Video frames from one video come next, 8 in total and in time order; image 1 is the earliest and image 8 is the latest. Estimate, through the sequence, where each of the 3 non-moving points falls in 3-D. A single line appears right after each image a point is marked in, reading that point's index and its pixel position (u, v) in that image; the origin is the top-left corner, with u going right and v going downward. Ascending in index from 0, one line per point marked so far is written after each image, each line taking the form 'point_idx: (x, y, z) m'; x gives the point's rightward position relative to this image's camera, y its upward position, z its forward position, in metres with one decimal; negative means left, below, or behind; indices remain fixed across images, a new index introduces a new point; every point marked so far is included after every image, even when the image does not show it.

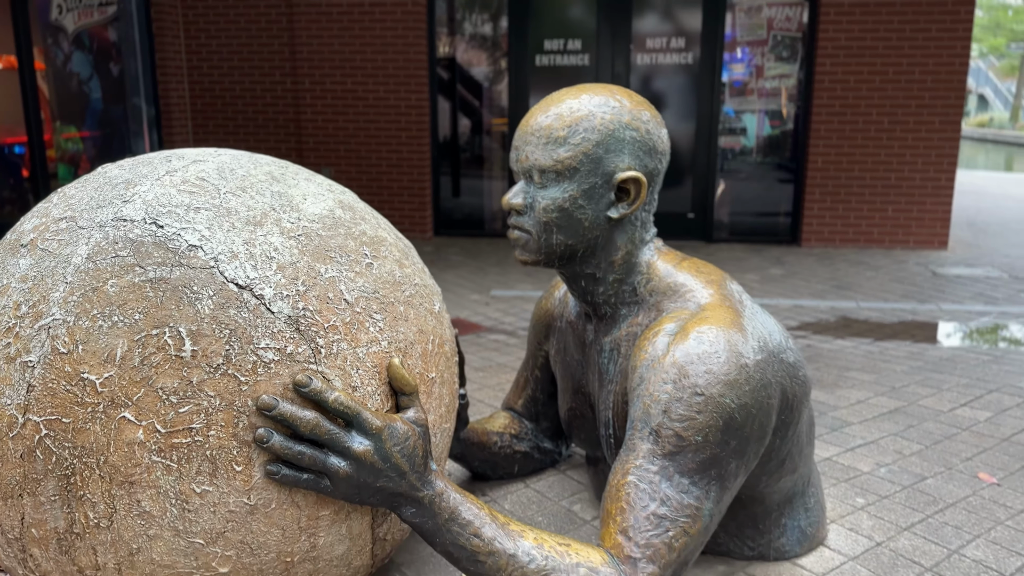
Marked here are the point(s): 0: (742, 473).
0: (+0.6, -0.5, +2.2) m
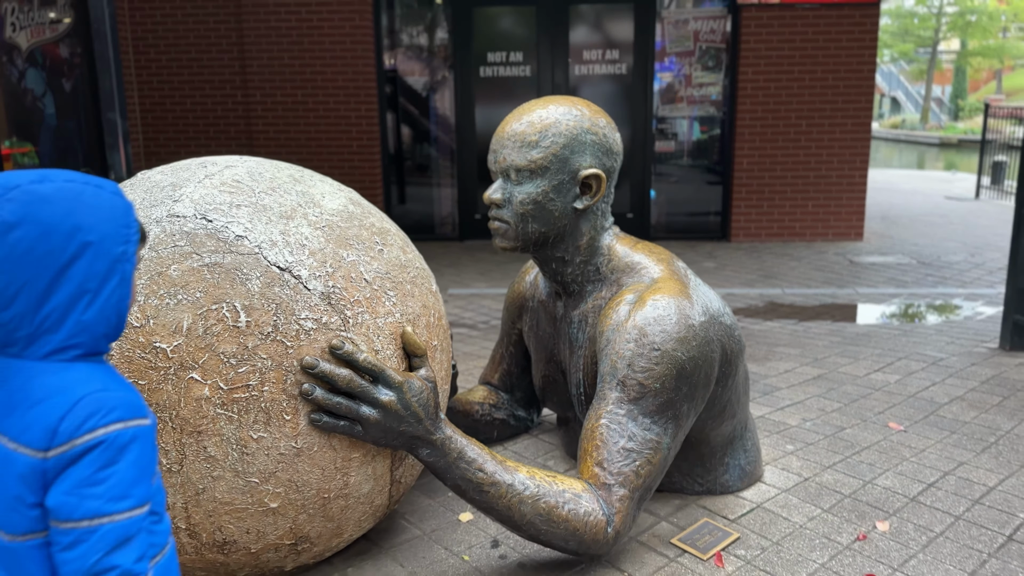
0: (+0.6, -0.4, +2.7) m
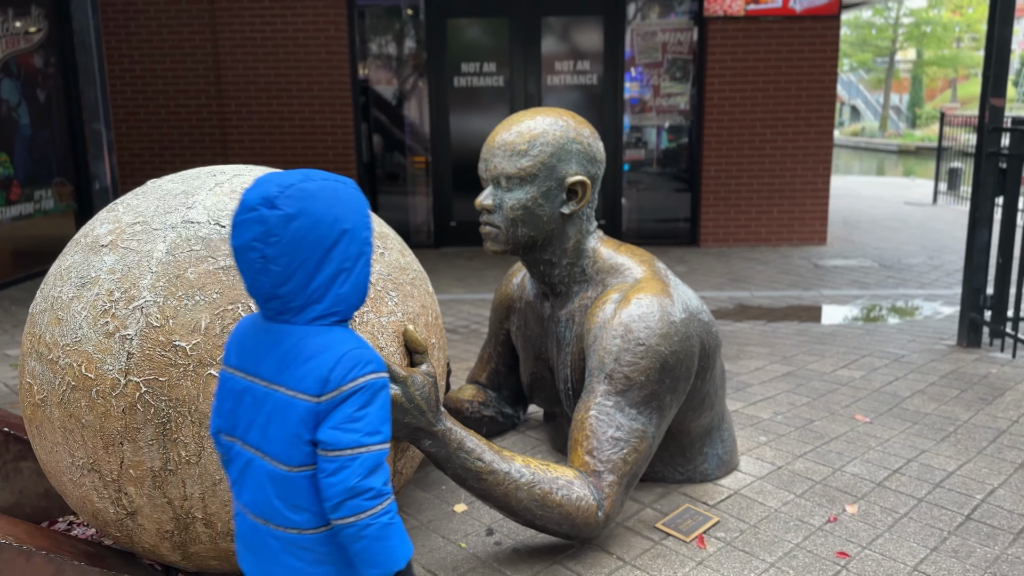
0: (+0.6, -0.4, +2.9) m
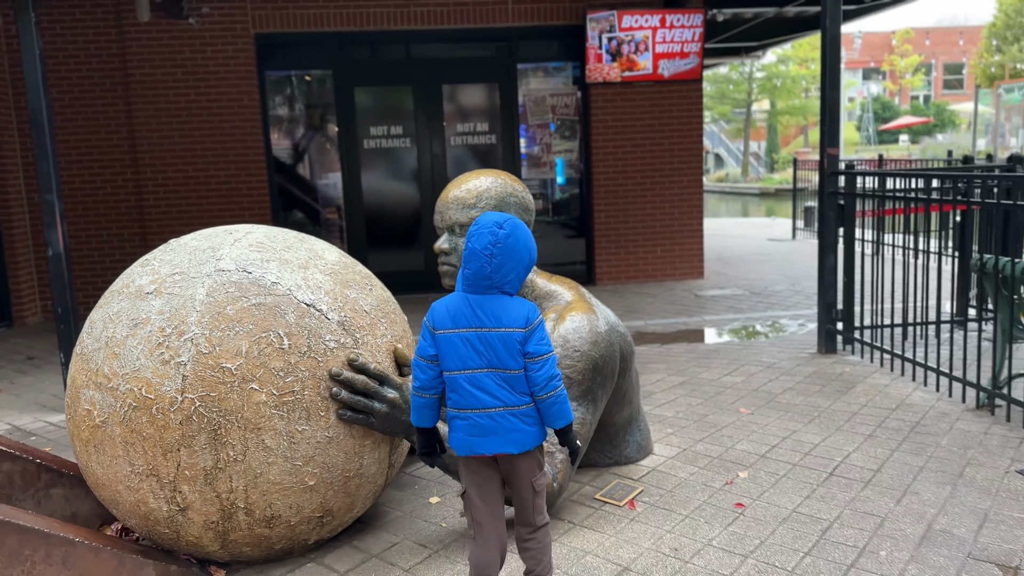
0: (+0.4, -0.5, +3.6) m
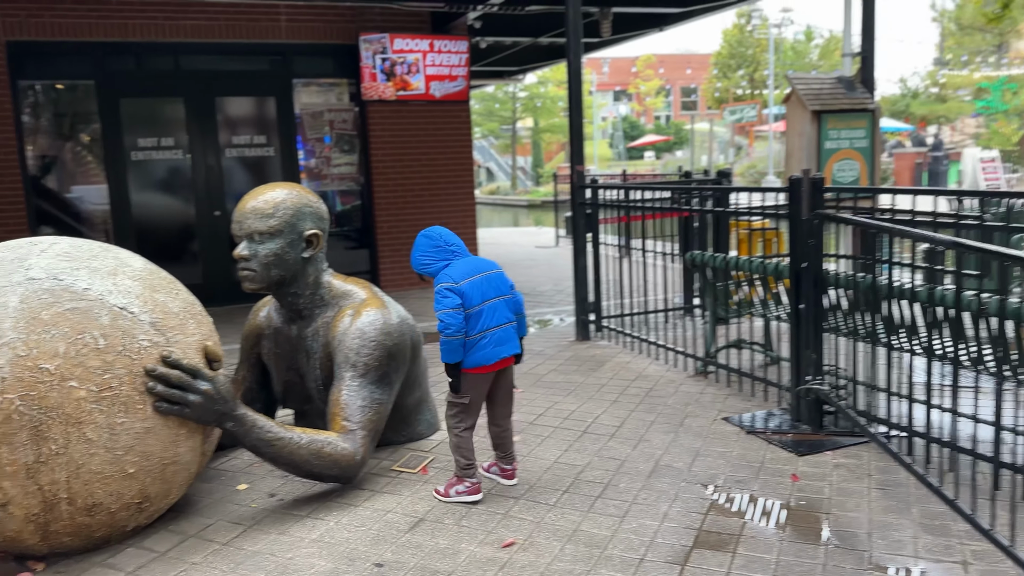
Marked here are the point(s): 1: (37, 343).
0: (-0.6, -0.5, +4.2) m
1: (-1.8, -0.2, +3.1) m
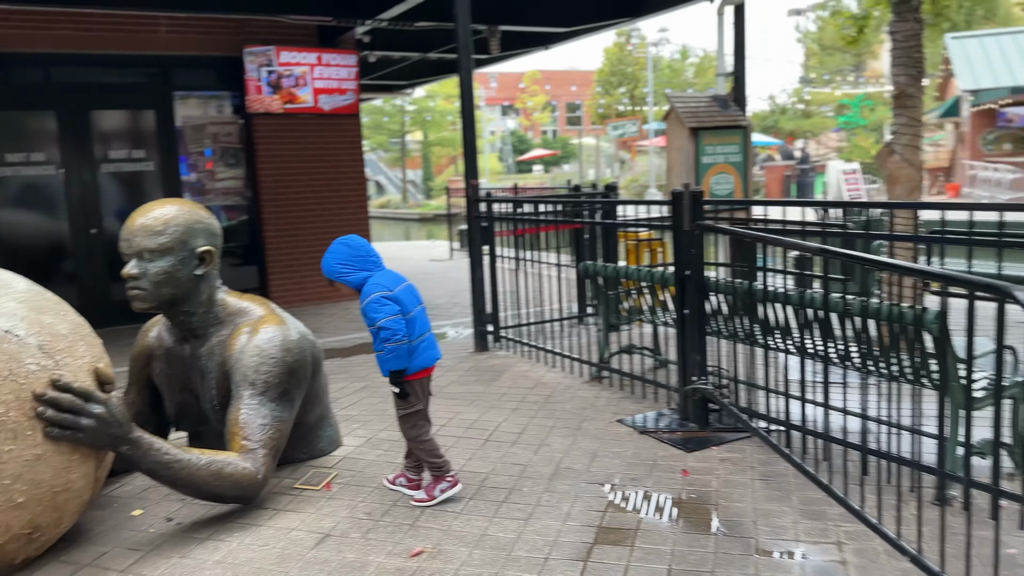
0: (-1.1, -0.6, +4.2) m
1: (-2.1, -0.3, +2.9) m
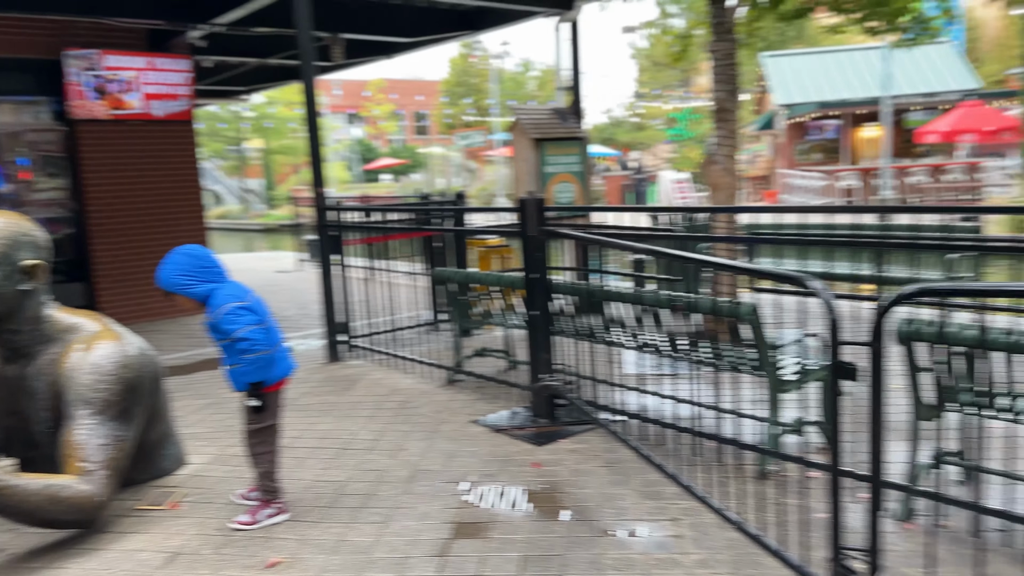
0: (-1.8, -0.6, +4.0) m
1: (-2.6, -0.4, +2.6) m
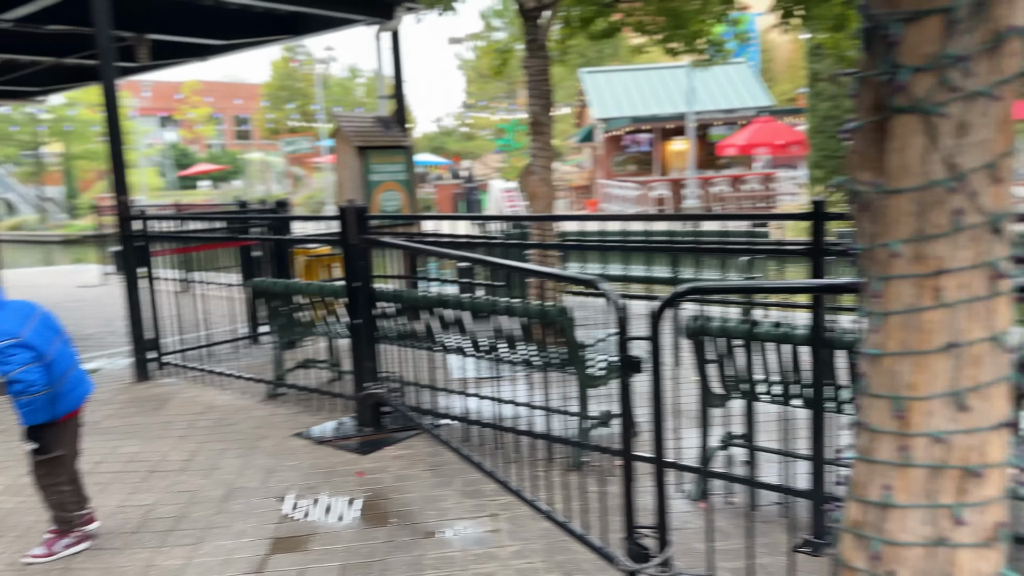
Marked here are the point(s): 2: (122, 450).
0: (-2.7, -0.7, +3.7) m
1: (-3.1, -0.4, +2.1) m
2: (-2.4, -1.0, +5.1) m
